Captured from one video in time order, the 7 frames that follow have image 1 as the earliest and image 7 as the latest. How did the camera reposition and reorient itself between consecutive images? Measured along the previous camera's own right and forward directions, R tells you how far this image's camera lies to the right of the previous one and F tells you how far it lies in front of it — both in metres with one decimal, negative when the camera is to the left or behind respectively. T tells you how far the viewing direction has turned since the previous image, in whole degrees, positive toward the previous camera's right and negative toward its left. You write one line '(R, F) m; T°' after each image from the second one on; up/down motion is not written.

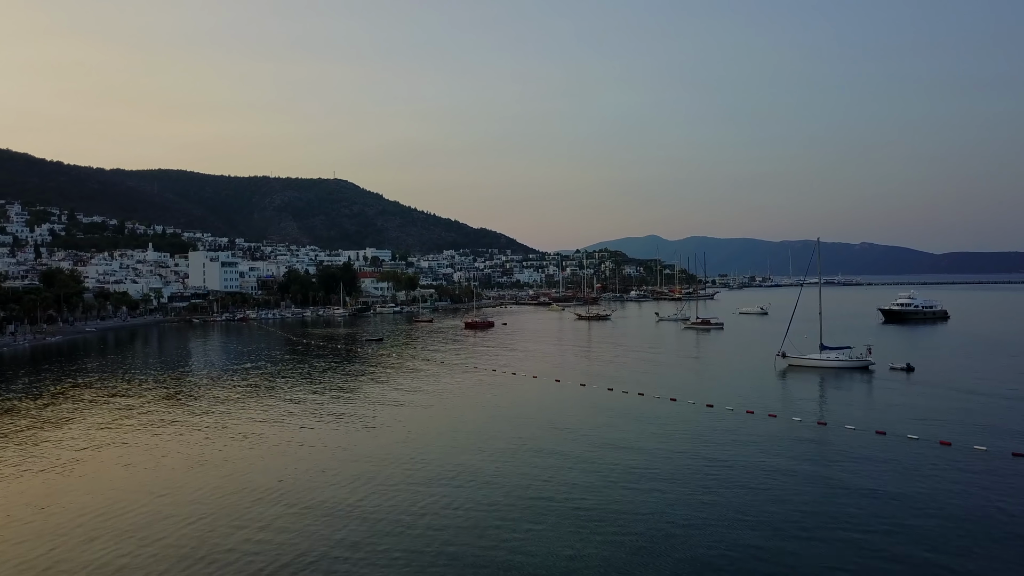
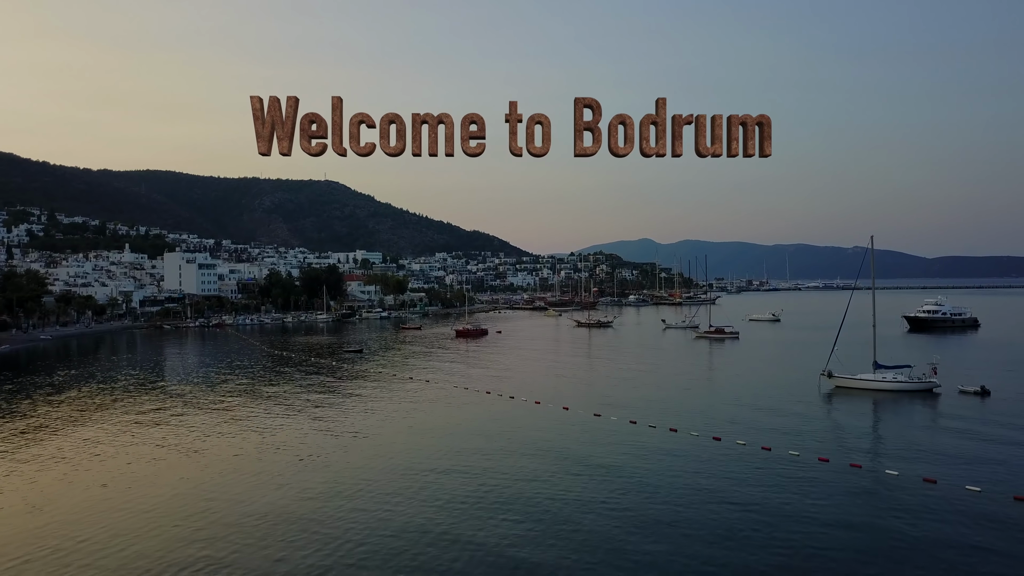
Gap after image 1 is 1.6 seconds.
(-0.2, +5.6) m; +1°
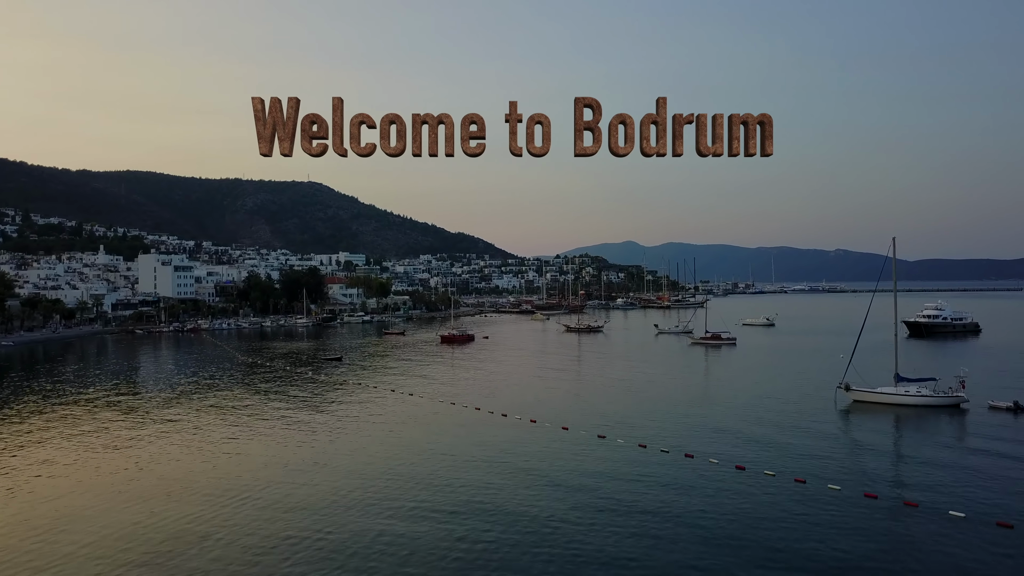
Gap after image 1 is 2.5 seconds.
(-0.3, +2.6) m; +1°
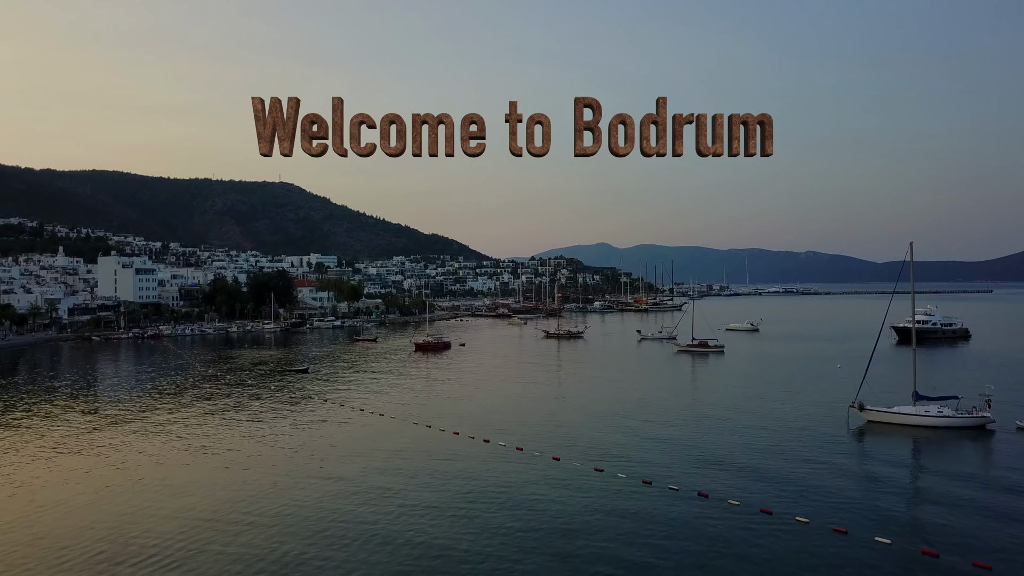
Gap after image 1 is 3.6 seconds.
(-0.3, +2.8) m; +2°
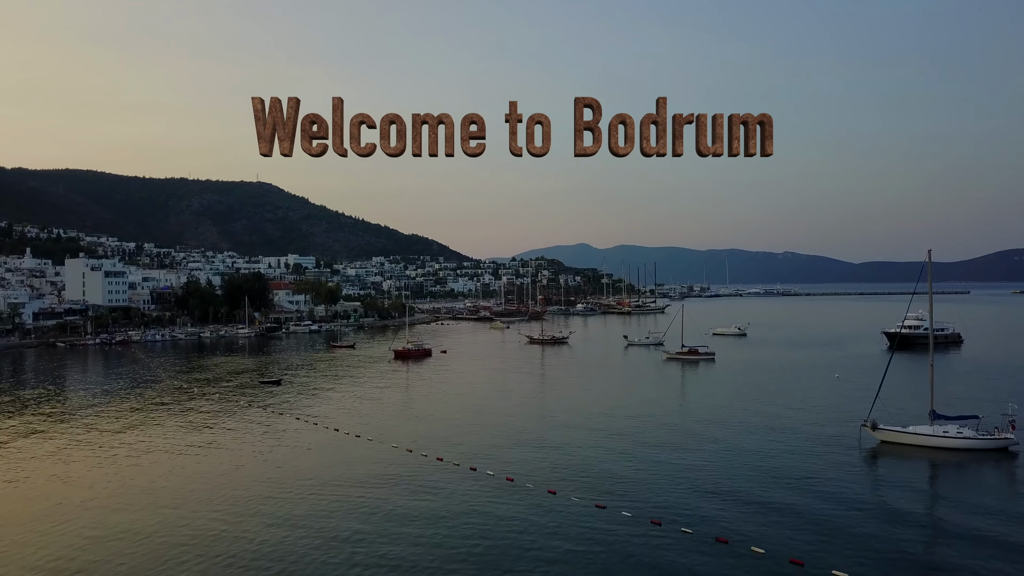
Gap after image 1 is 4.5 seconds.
(-0.3, +2.0) m; +2°
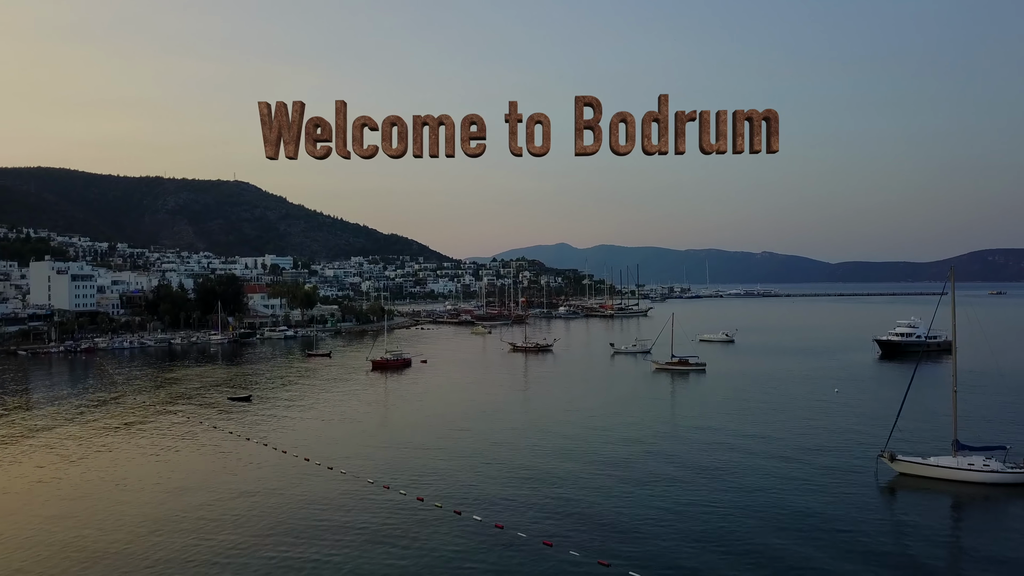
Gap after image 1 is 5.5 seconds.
(-0.2, +2.1) m; +2°
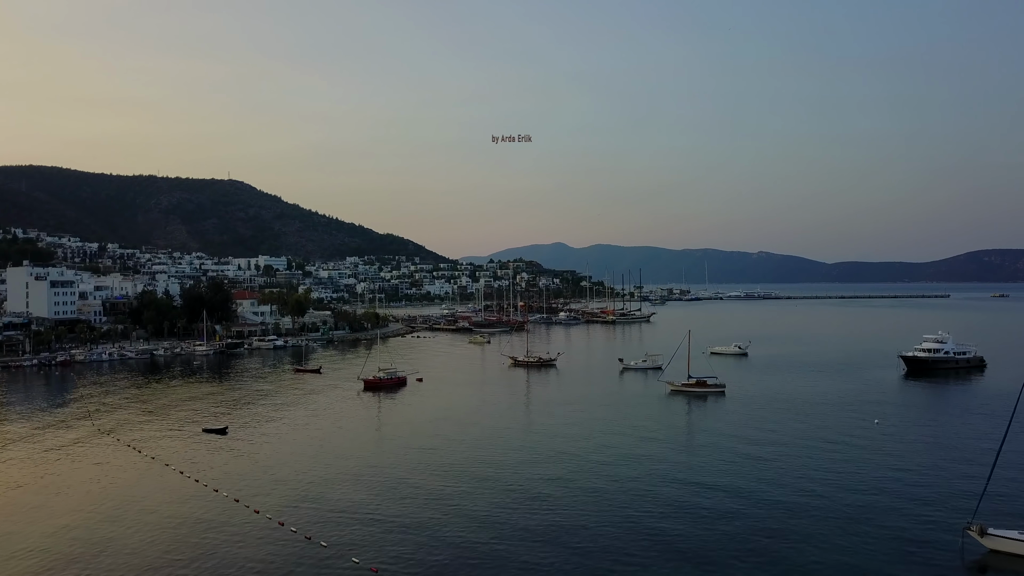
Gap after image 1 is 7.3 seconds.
(-0.5, +3.7) m; 0°
